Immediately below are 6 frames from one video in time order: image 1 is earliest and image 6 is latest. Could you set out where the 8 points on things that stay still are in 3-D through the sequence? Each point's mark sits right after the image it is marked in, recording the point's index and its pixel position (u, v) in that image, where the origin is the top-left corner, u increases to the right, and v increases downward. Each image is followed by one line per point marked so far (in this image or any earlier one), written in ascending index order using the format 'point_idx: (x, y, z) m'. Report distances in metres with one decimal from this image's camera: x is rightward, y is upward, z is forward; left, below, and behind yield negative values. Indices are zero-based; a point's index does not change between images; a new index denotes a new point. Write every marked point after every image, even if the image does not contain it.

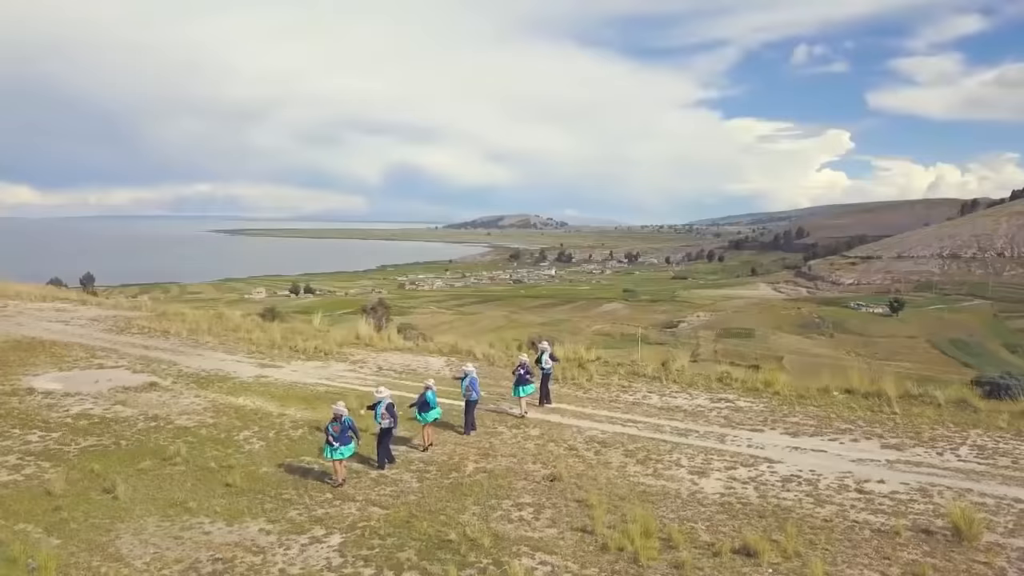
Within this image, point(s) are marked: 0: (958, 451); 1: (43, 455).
0: (+8.9, -3.2, +16.3) m
1: (-8.8, -3.1, +15.4) m
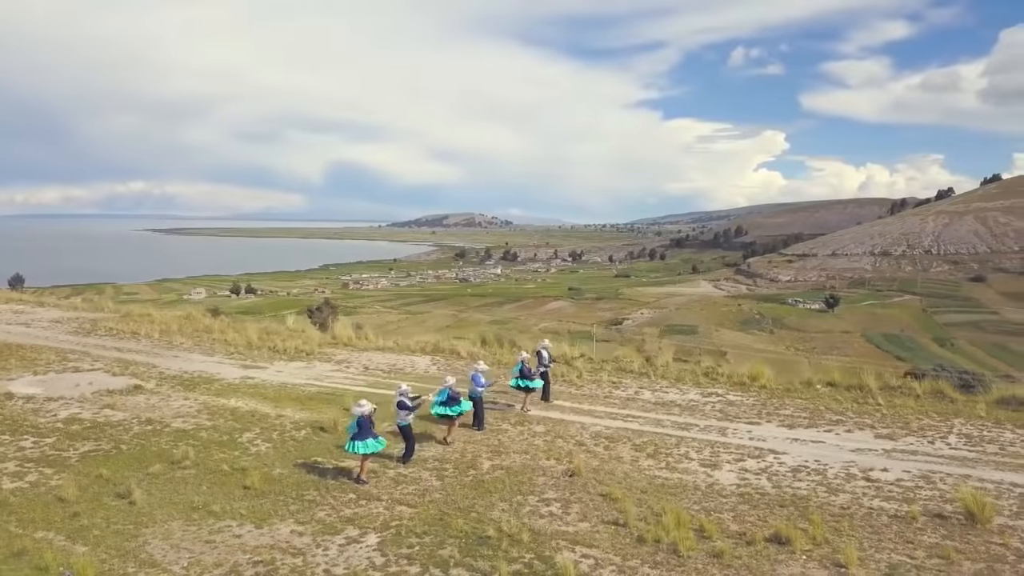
0: (+9.1, -3.1, +17.1) m
1: (-8.5, -3.1, +14.9) m
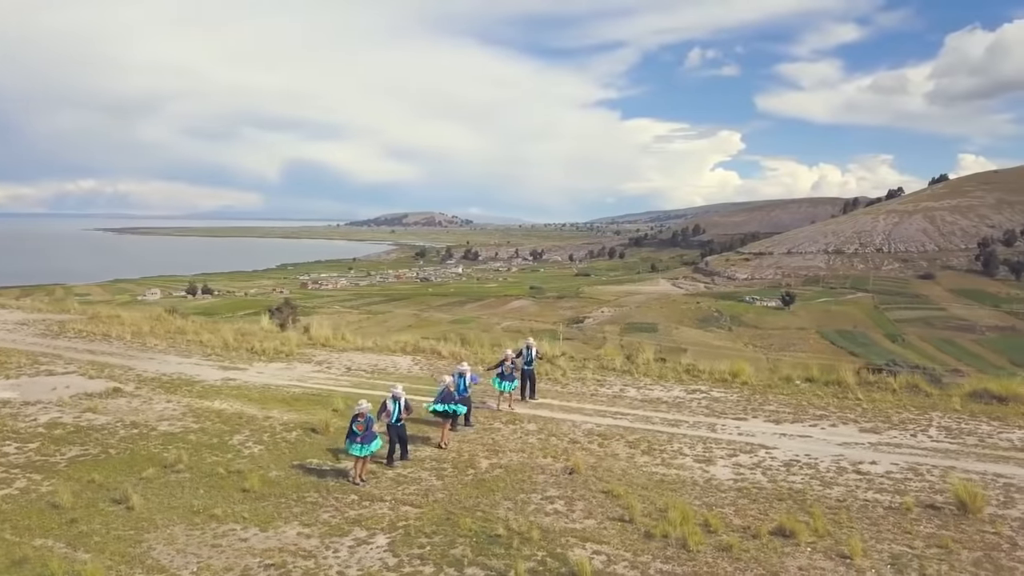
0: (+8.9, -3.1, +17.6) m
1: (-8.6, -3.2, +14.5) m
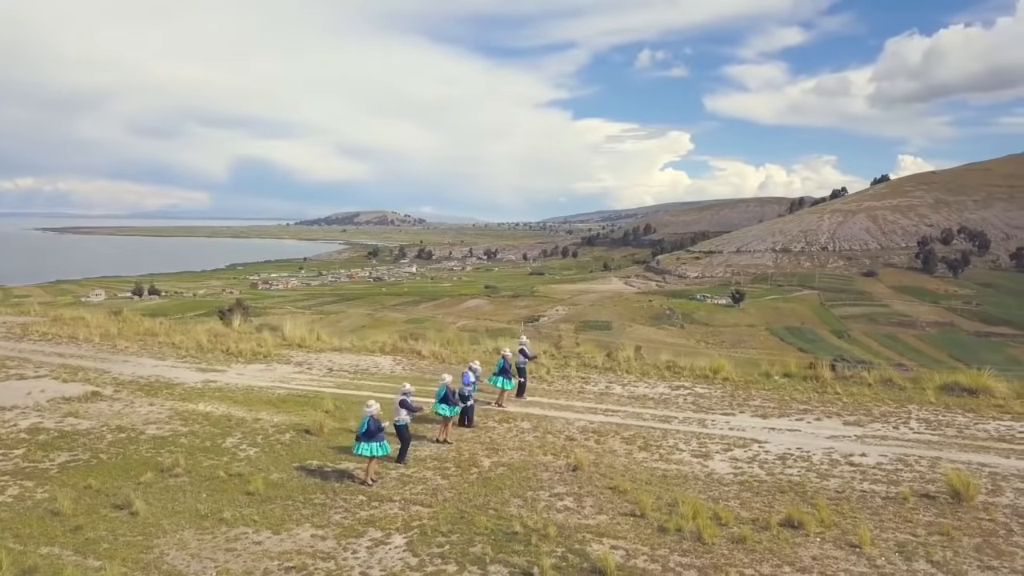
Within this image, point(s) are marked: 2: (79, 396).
0: (+8.8, -3.0, +18.1) m
1: (-8.5, -3.2, +14.1) m
2: (-10.4, -2.6, +19.7) m
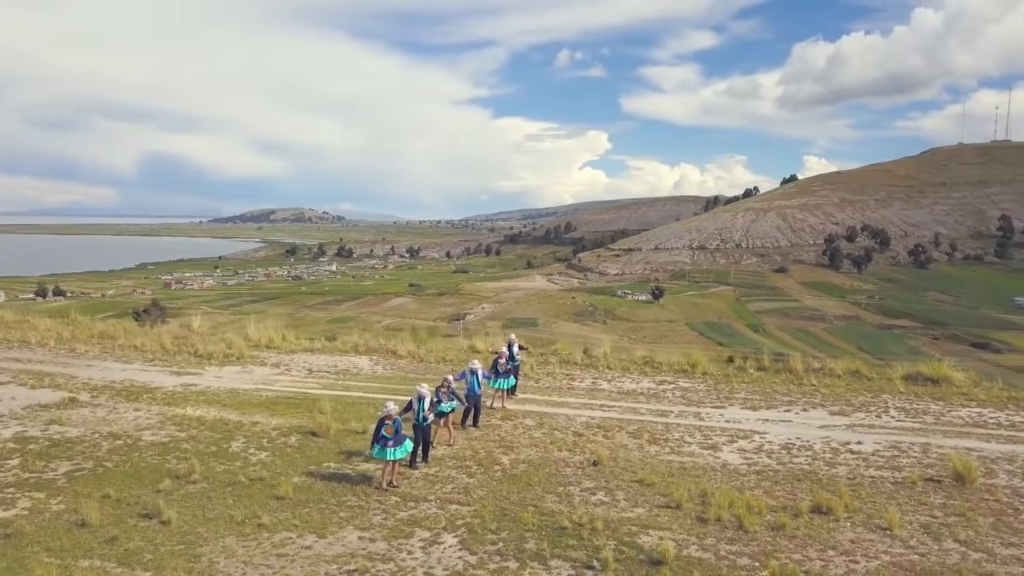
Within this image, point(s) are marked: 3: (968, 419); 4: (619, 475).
0: (+8.8, -2.9, +19.1) m
1: (-8.0, -3.2, +13.4) m
2: (-10.5, -2.6, +18.8) m
3: (+10.3, -3.0, +18.5) m
4: (+1.9, -3.3, +14.3) m
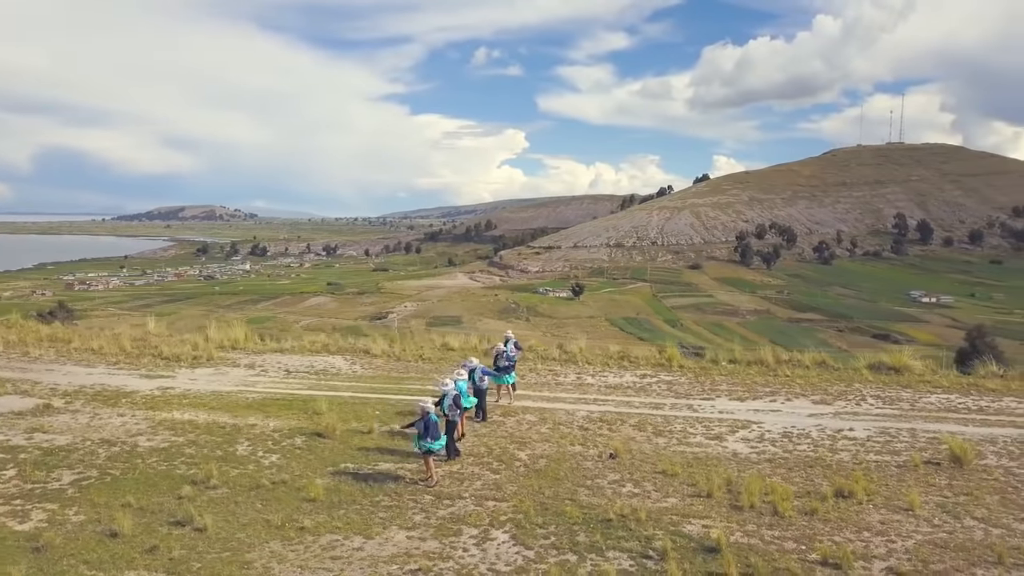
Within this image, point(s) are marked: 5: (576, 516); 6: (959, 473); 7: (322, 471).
0: (+8.7, -2.8, +20.1) m
1: (-7.4, -3.2, +12.6) m
2: (-10.4, -2.6, +17.7) m
3: (+10.3, -2.8, +19.6) m
4: (+2.3, -3.2, +14.6) m
5: (+0.9, -3.4, +12.1) m
6: (+7.9, -3.3, +14.5) m
7: (-3.3, -3.2, +14.2) m
